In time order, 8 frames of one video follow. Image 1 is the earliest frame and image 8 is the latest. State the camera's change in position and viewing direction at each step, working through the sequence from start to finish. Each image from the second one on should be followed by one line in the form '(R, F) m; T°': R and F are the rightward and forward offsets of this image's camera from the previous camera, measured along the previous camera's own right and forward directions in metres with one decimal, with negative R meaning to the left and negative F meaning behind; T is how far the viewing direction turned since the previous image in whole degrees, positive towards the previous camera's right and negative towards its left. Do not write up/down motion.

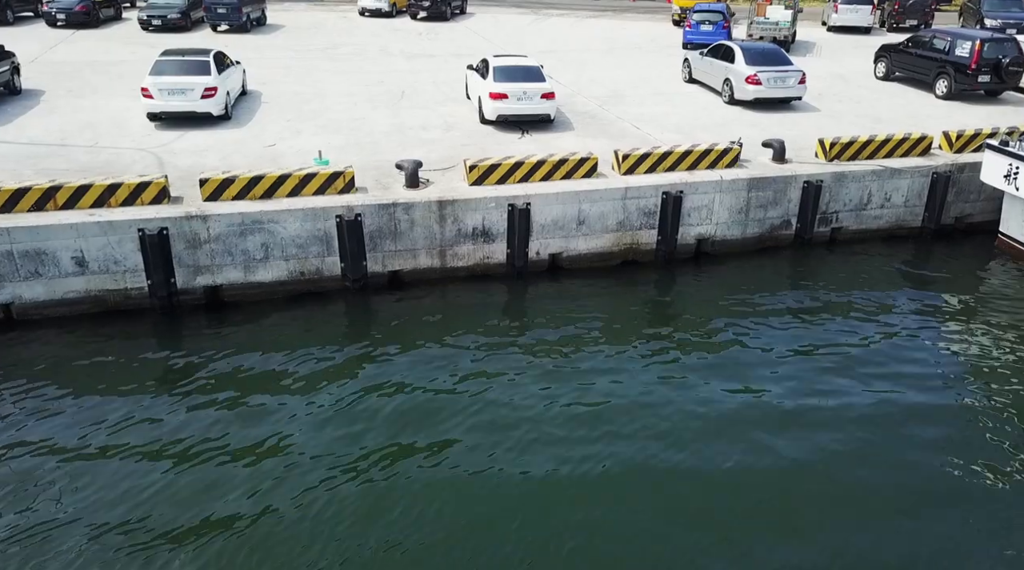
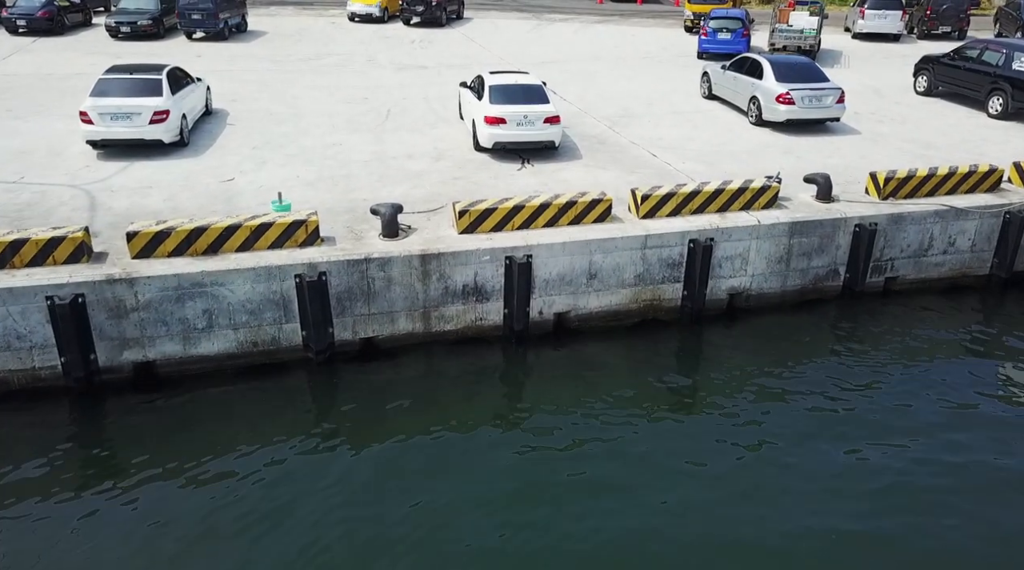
(0.0, +2.3) m; 0°
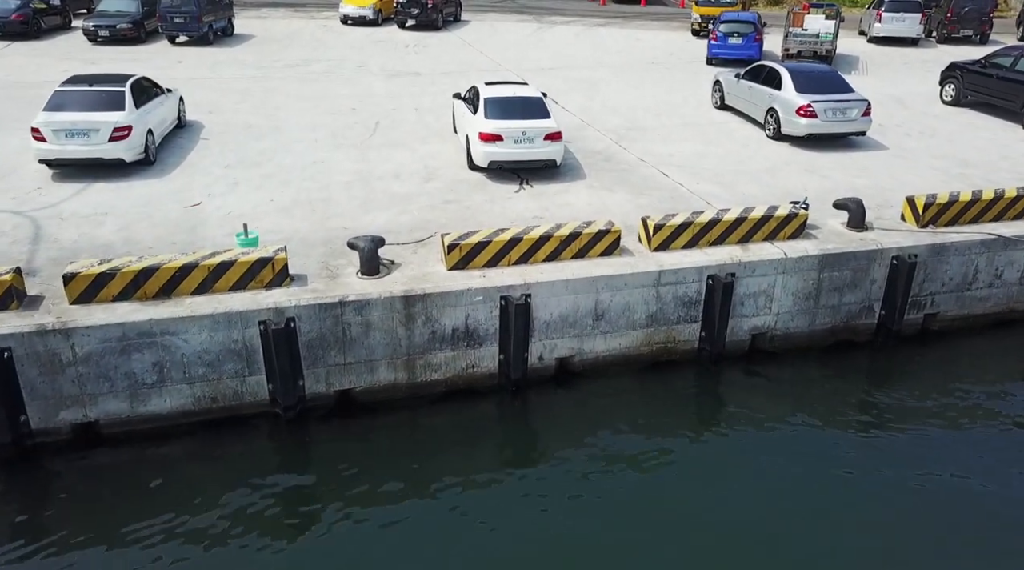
(+0.1, +1.3) m; 0°
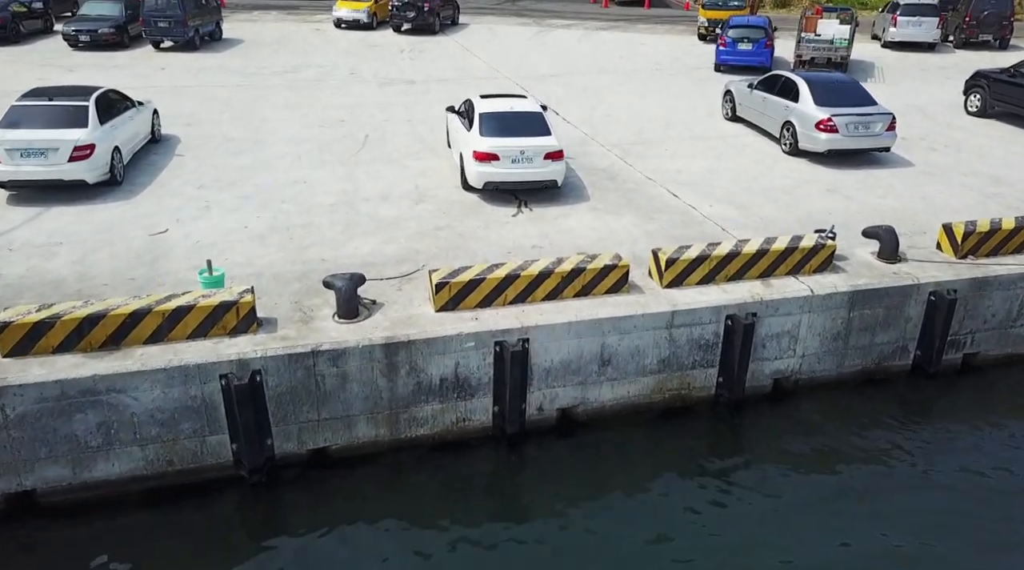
(+0.1, +1.1) m; 0°
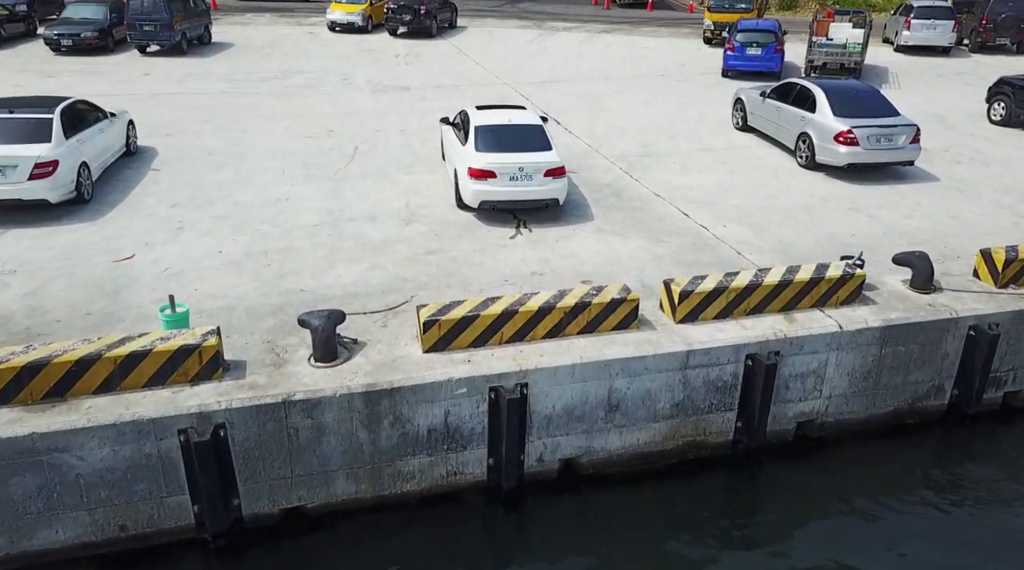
(0.0, +0.9) m; 0°
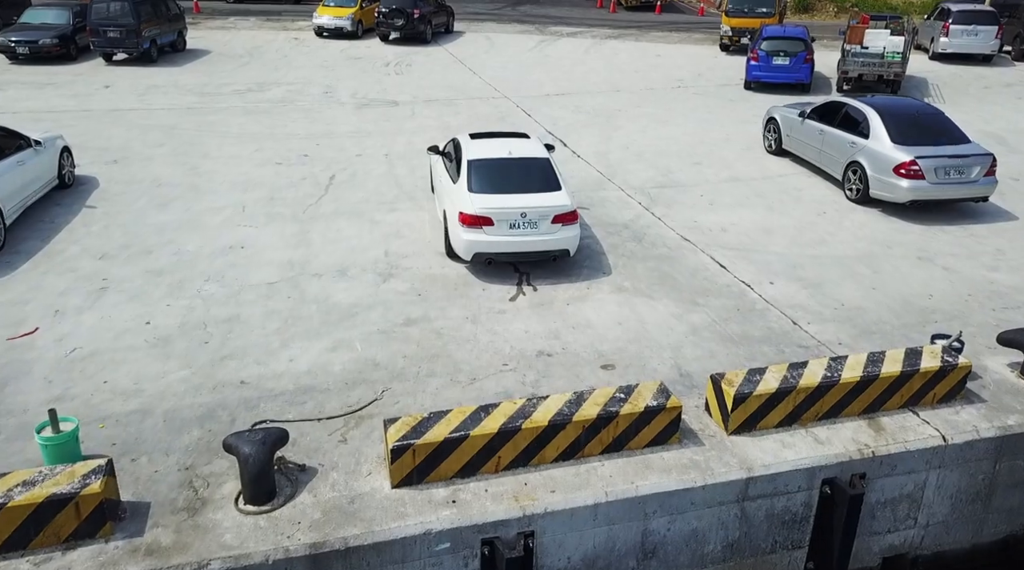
(0.0, +2.1) m; 0°
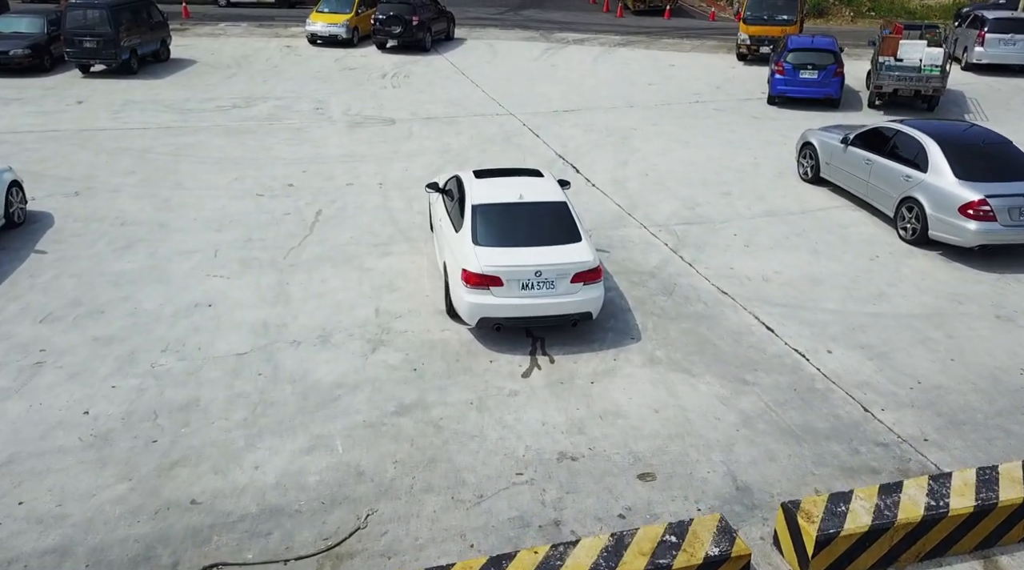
(-0.1, +1.5) m; 0°
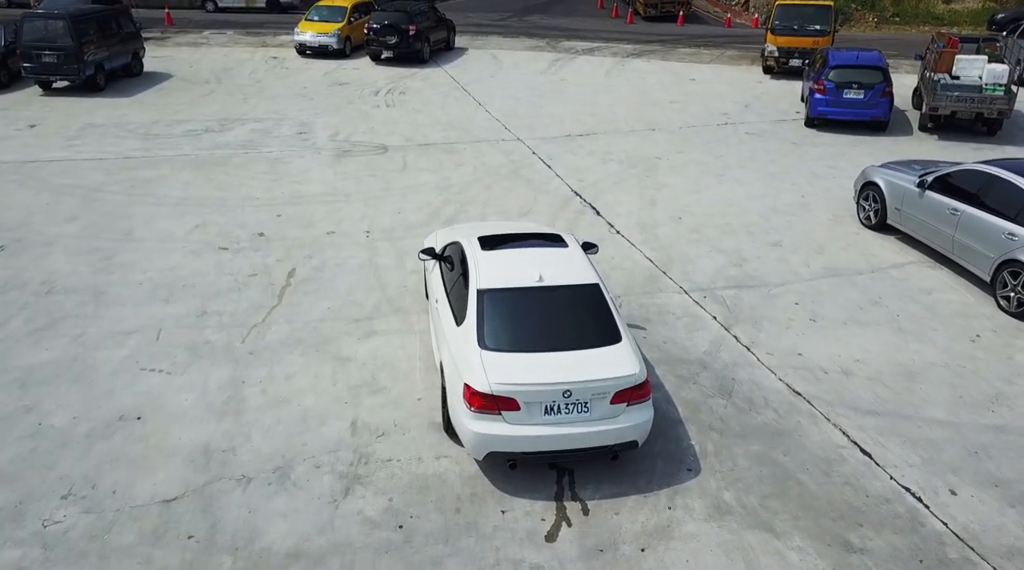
(-0.1, +2.0) m; 0°
